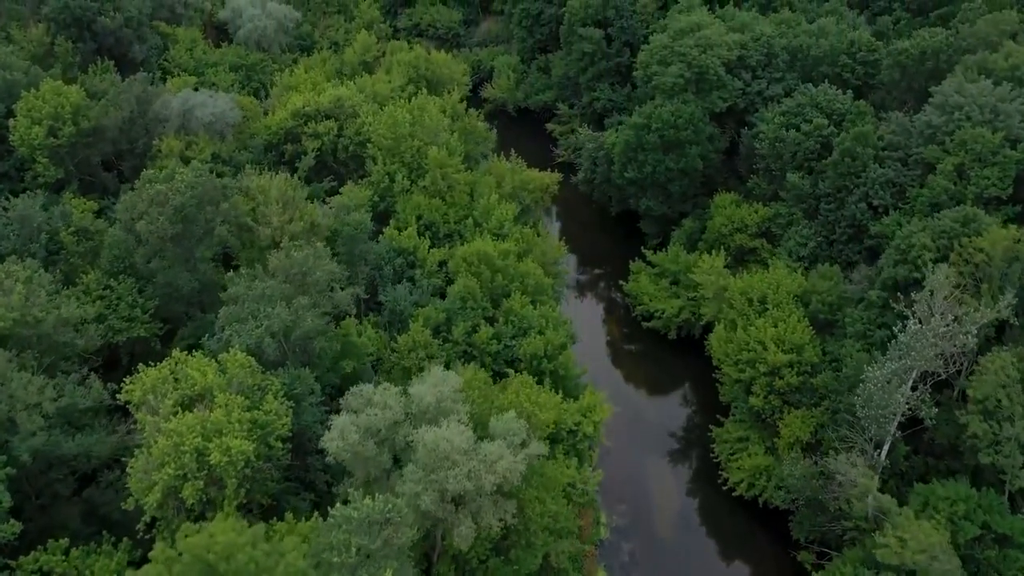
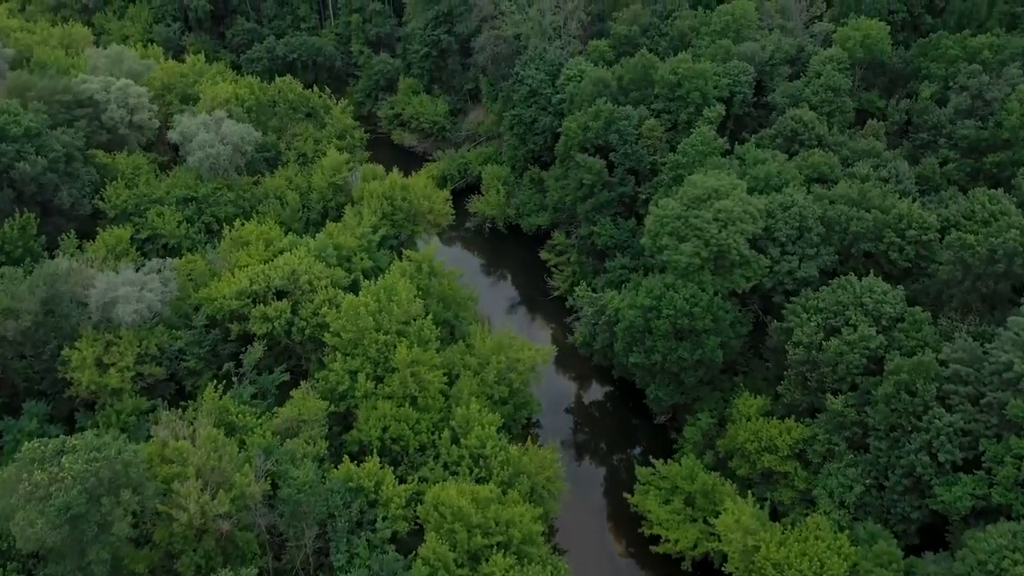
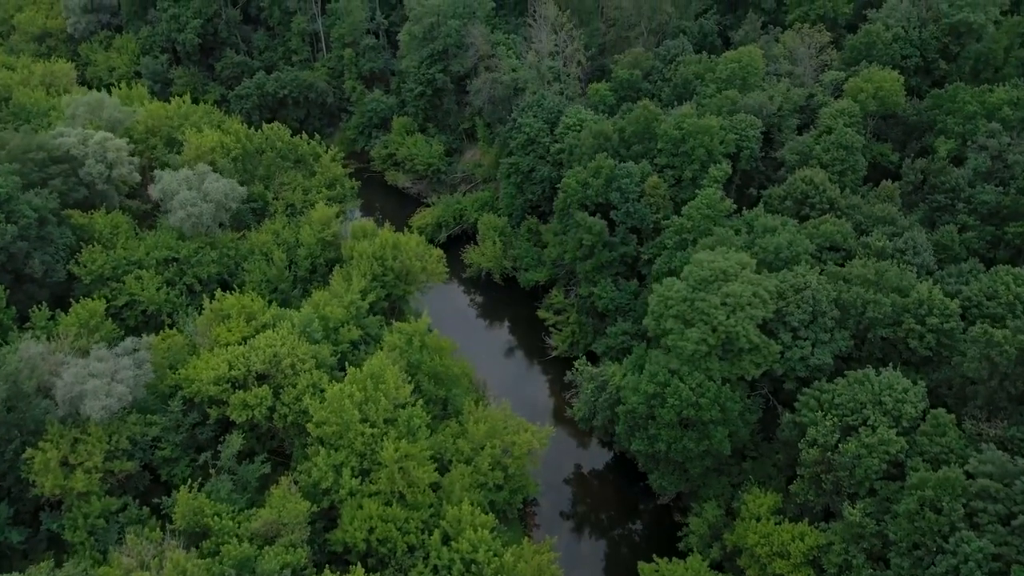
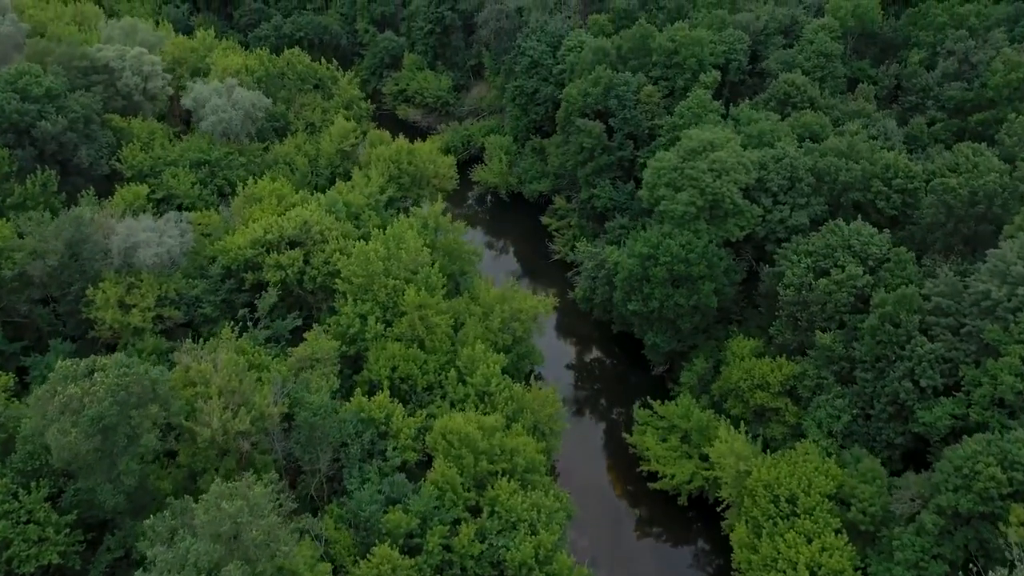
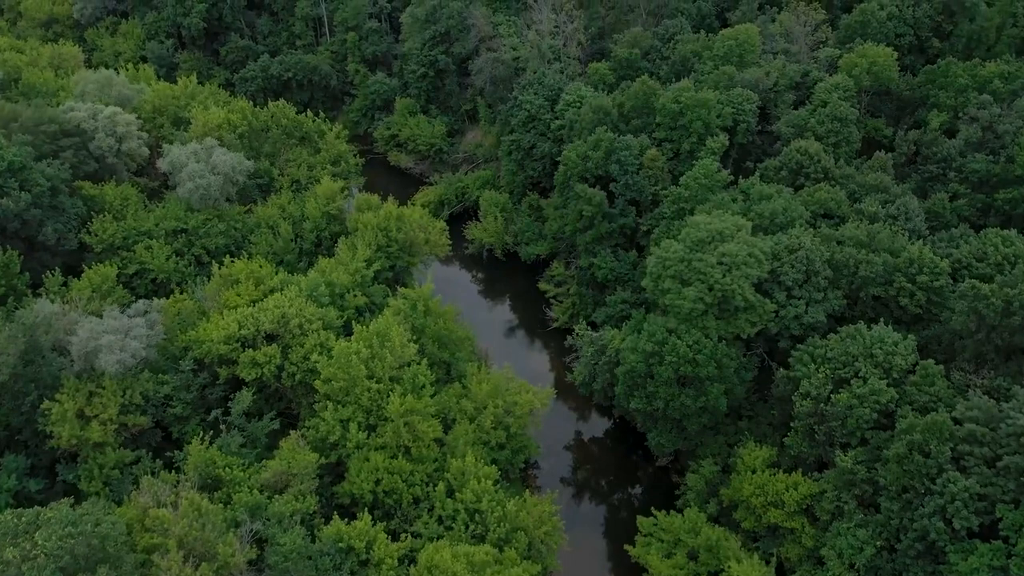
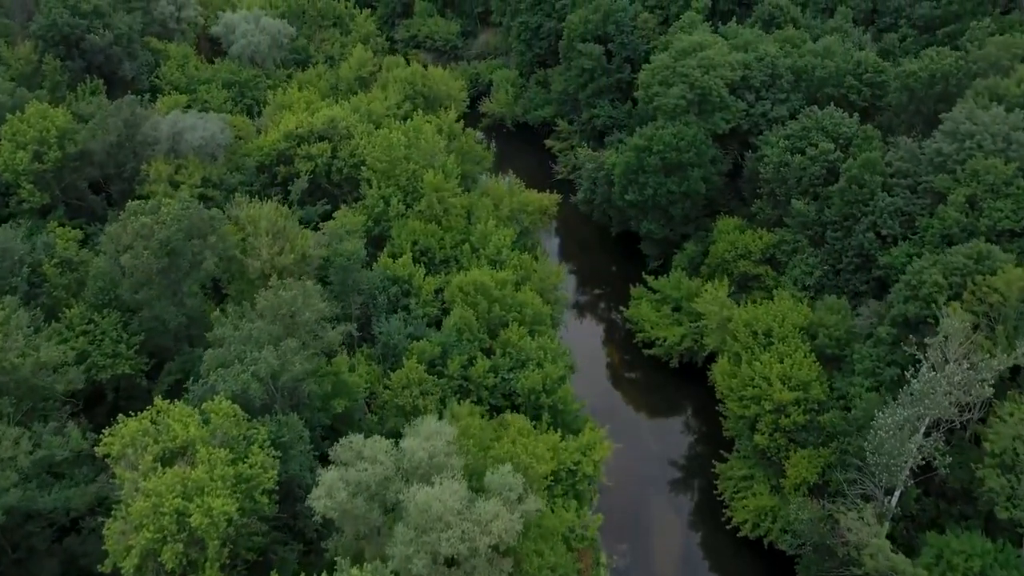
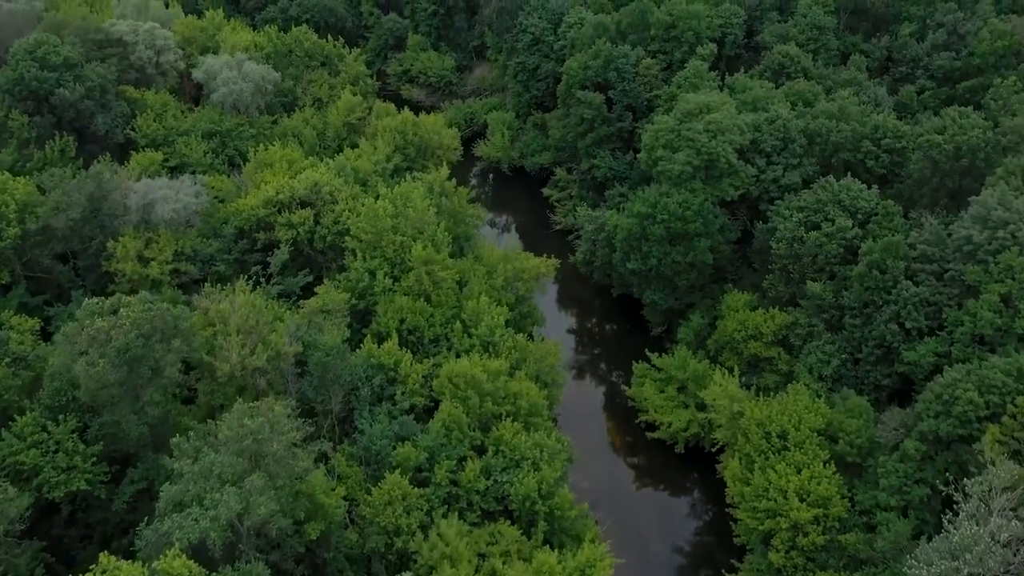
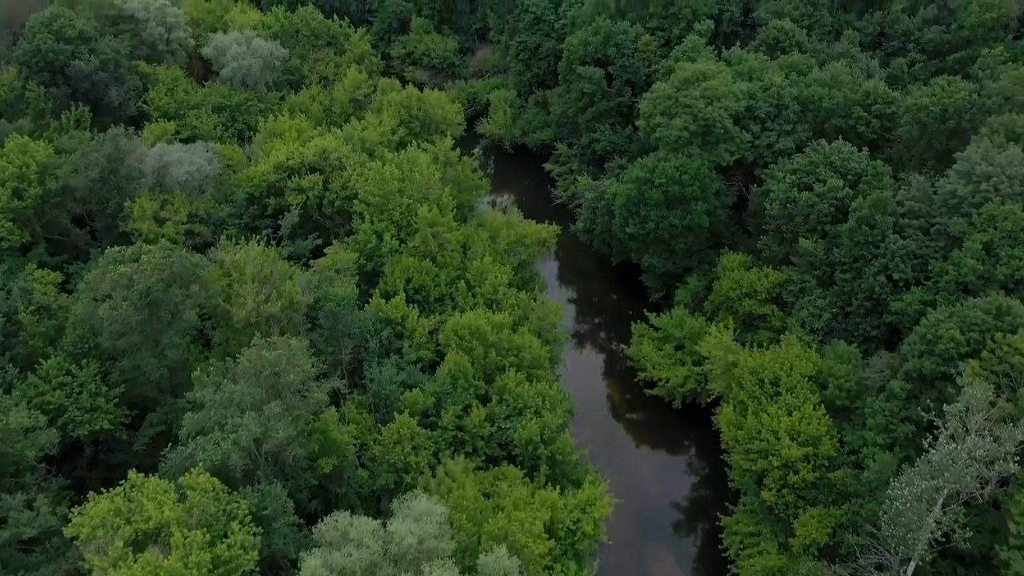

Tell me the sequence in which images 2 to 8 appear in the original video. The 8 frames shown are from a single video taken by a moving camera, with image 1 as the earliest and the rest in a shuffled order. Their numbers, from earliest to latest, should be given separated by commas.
6, 8, 7, 4, 2, 5, 3
